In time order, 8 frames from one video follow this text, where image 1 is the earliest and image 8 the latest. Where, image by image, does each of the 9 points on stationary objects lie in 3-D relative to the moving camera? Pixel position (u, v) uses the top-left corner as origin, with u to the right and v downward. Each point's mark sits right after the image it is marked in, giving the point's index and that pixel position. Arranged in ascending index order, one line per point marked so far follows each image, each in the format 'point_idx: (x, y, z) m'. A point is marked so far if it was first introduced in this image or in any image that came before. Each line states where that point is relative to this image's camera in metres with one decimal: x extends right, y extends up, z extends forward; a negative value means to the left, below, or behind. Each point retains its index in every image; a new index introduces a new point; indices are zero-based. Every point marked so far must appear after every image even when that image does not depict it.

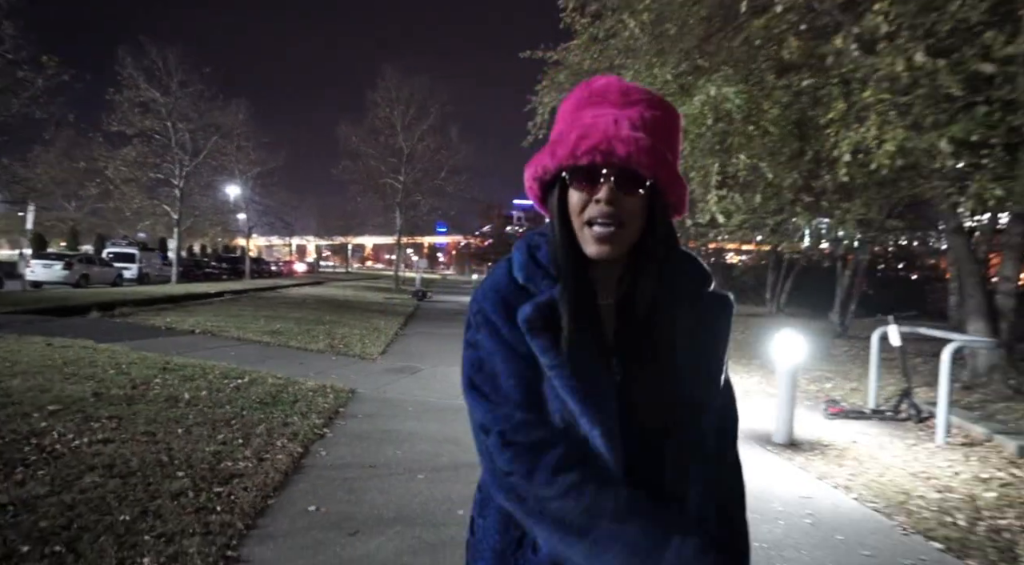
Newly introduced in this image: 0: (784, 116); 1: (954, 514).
0: (+4.0, +2.4, +8.7) m
1: (+3.2, -1.7, +4.5) m
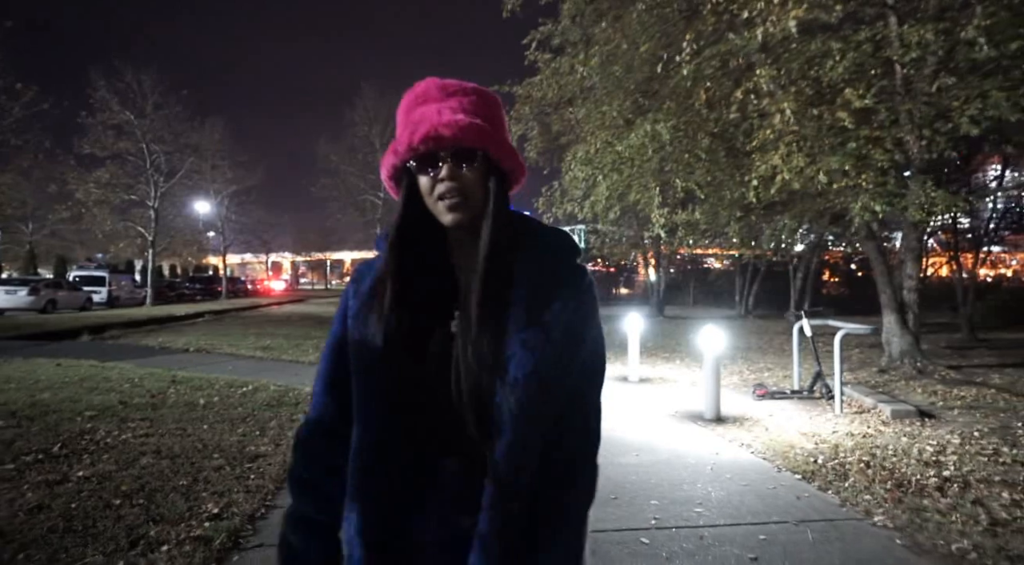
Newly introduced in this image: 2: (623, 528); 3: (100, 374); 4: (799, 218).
0: (+3.3, +2.4, +10.2) m
1: (+2.9, -1.7, +5.9) m
2: (+0.8, -1.6, +4.2) m
3: (-5.7, -1.3, +8.6) m
4: (+5.8, +1.3, +12.6) m
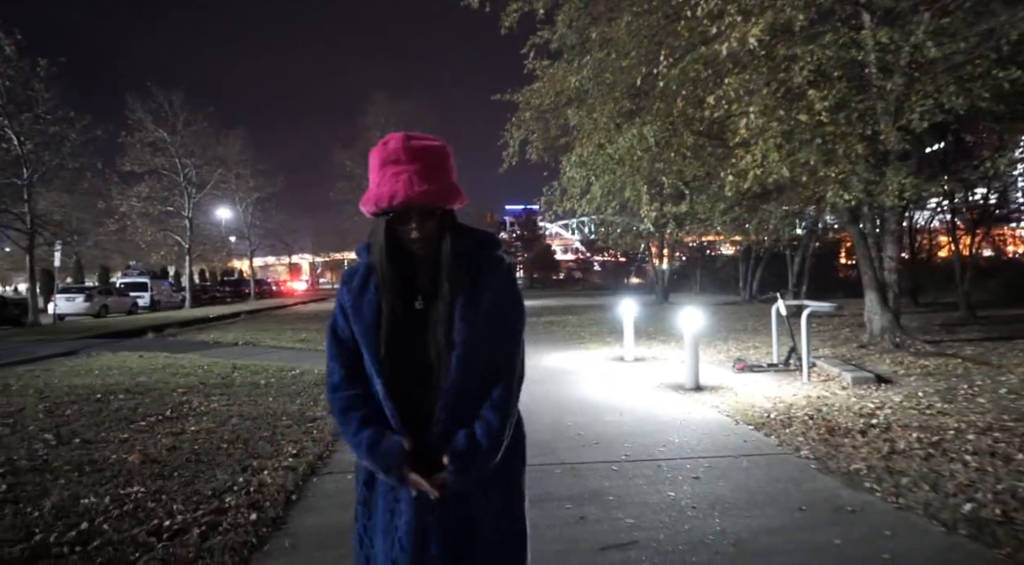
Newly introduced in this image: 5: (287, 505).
0: (+3.4, +2.6, +11.5) m
1: (+3.0, -1.5, +7.2) m
2: (+0.8, -1.6, +5.6) m
3: (-5.5, -1.3, +10.2) m
4: (+6.0, +1.6, +13.7) m
5: (-1.6, -1.5, +4.4) m
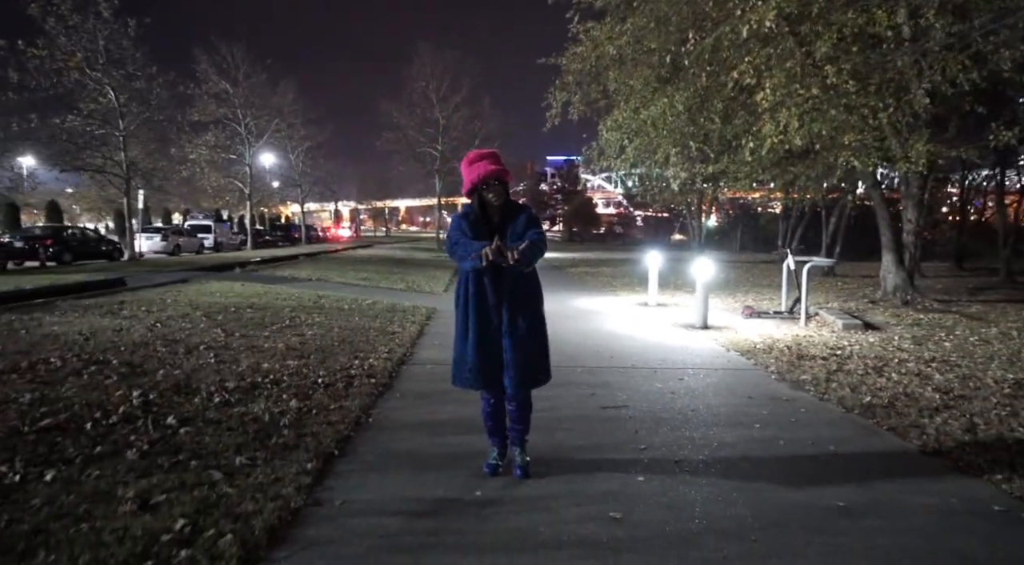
0: (+4.3, +3.5, +12.8) m
1: (+3.5, -0.9, +8.9) m
2: (+1.2, -1.0, +7.5) m
3: (-4.8, -0.2, +12.4) m
4: (+7.0, +2.6, +15.0) m
5: (-1.2, -0.9, +6.4) m
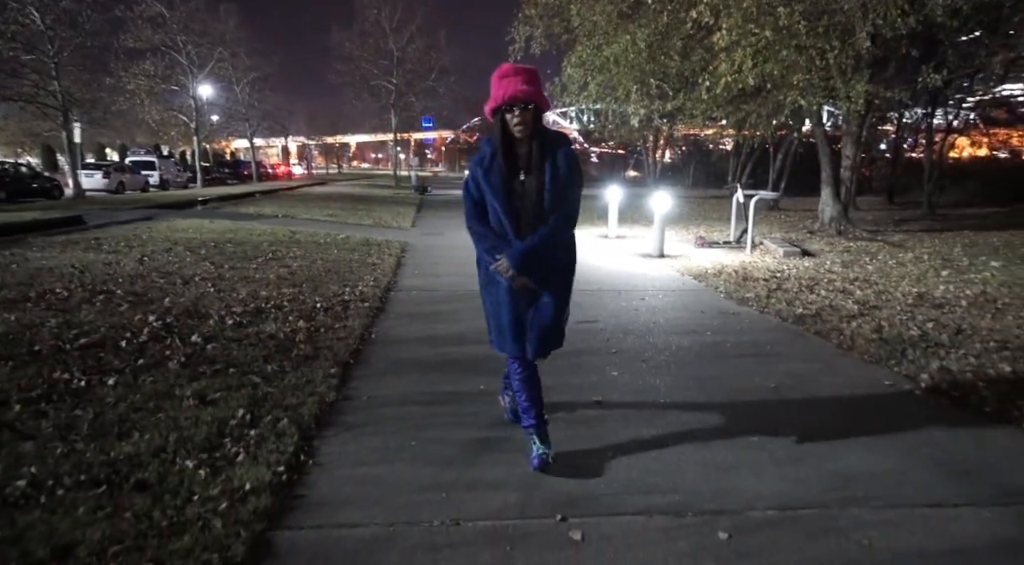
0: (+3.6, +5.0, +13.3) m
1: (+3.1, +0.2, +9.8) m
2: (+0.9, -0.1, +8.2) m
3: (-5.5, +1.1, +12.6) m
4: (+6.1, +4.3, +15.8) m
5: (-1.4, -0.2, +7.0) m
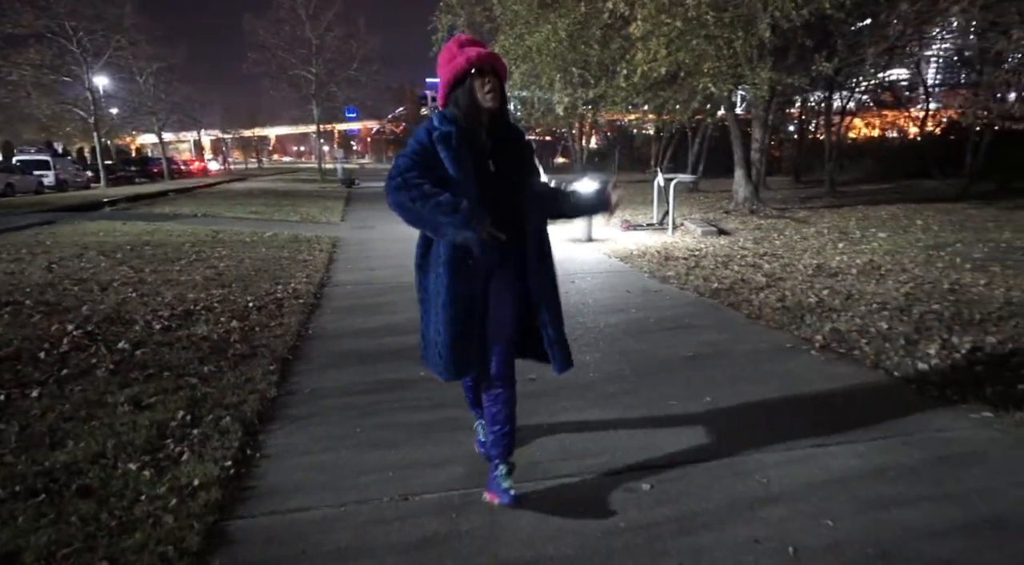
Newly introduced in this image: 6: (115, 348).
0: (+1.9, +5.4, +13.7) m
1: (+2.0, +0.5, +10.2) m
2: (0.0, +0.1, +8.5) m
3: (-6.8, +1.0, +12.2) m
4: (+4.2, +4.9, +16.4) m
5: (-2.2, -0.1, +7.0) m
6: (-3.1, -0.5, +4.9) m
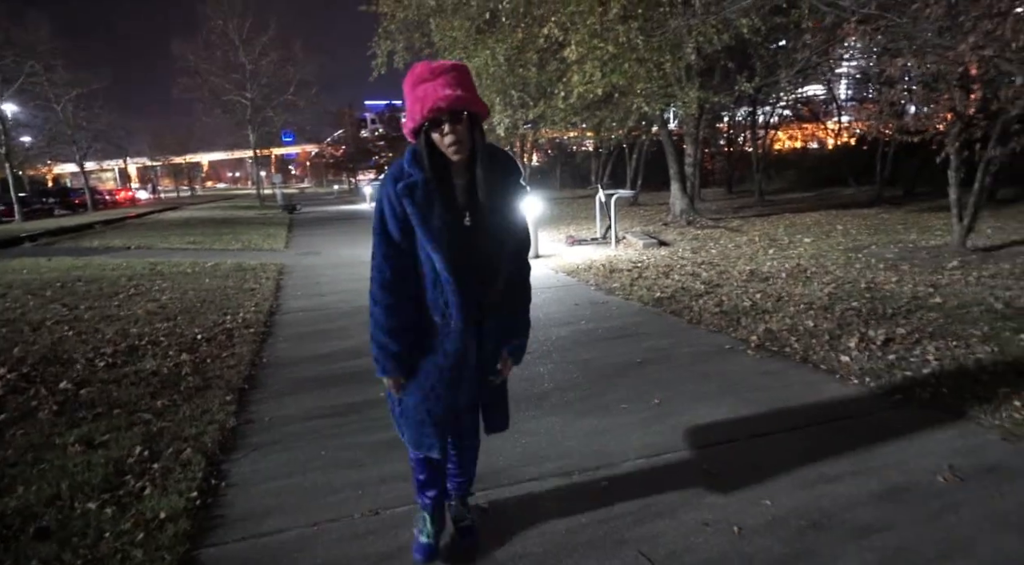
0: (+0.5, +5.0, +14.1) m
1: (+1.2, +0.2, +10.6) m
2: (-0.7, -0.2, +8.6) m
3: (-7.8, +0.4, +11.7) m
4: (+2.6, +4.5, +17.0) m
5: (-2.7, -0.5, +6.9) m
6: (-3.4, -0.8, +4.8) m
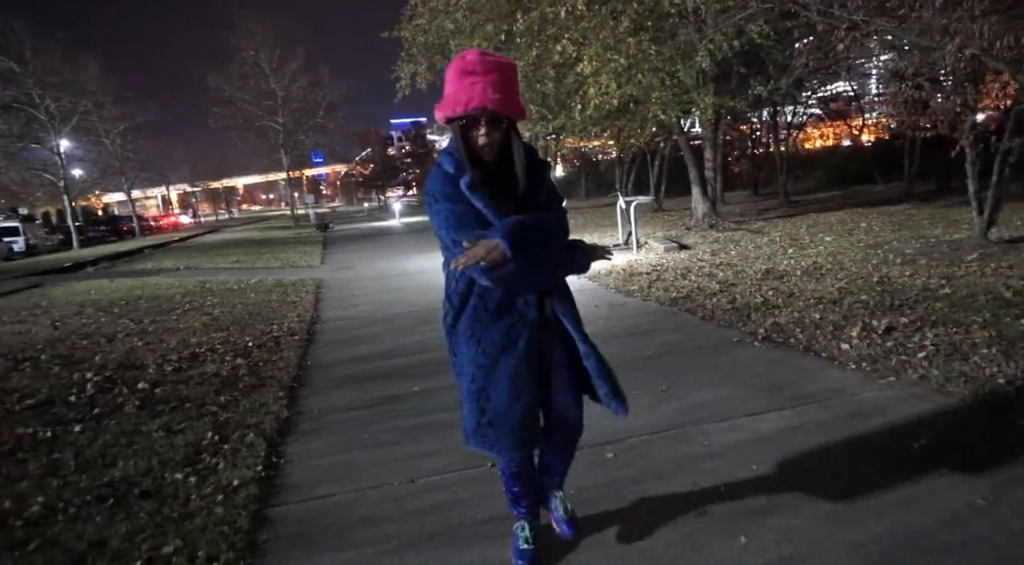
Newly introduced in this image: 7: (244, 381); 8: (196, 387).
0: (+1.0, +4.9, +14.7) m
1: (+1.6, +0.2, +11.0) m
2: (-0.3, -0.3, +9.1) m
3: (-7.3, 0.0, +12.6) m
4: (+3.2, +4.4, +17.4) m
5: (-2.4, -0.6, +7.6) m
6: (-3.3, -0.9, +5.4) m
7: (-2.4, -0.9, +5.5) m
8: (-2.7, -0.9, +5.4) m
